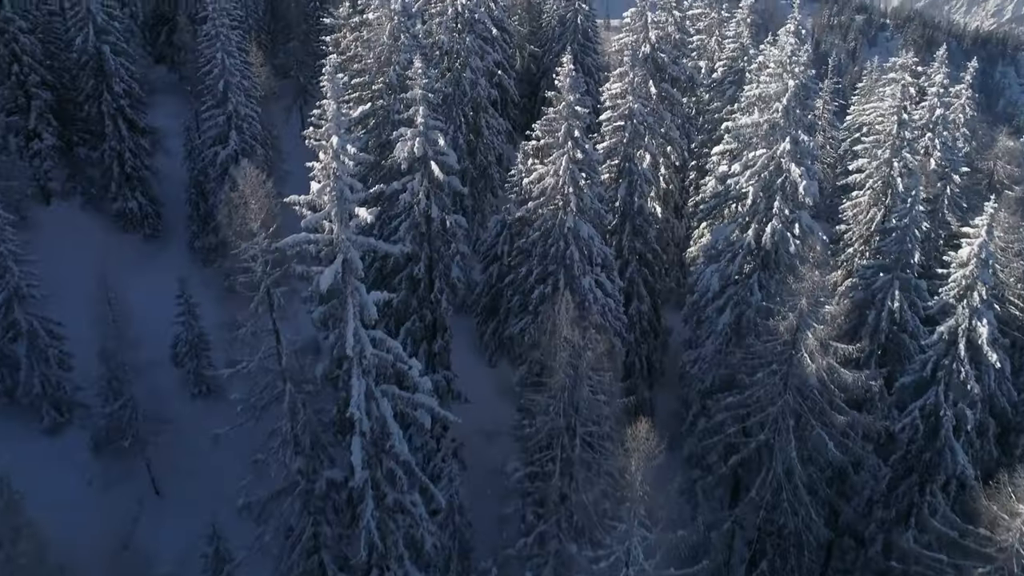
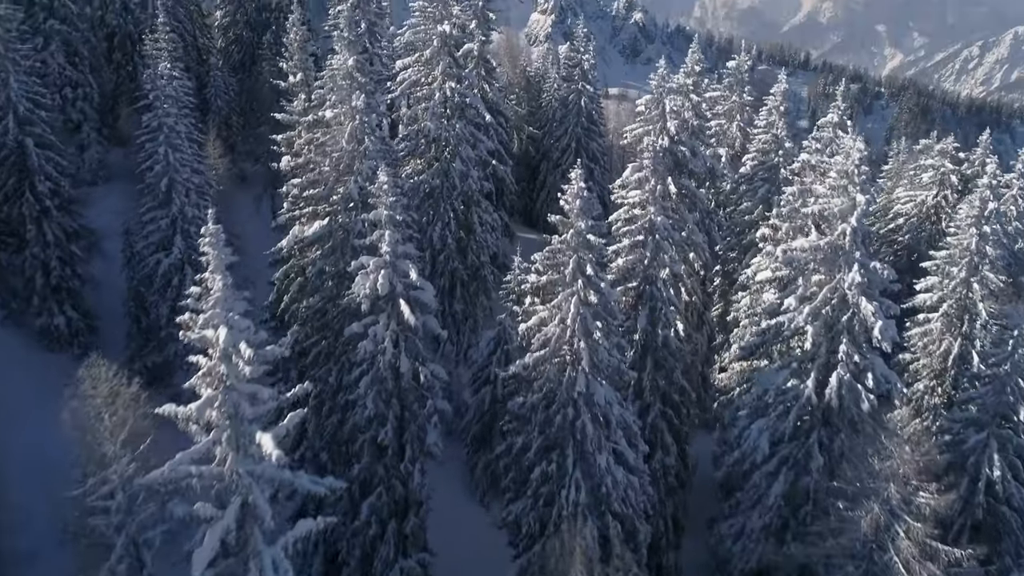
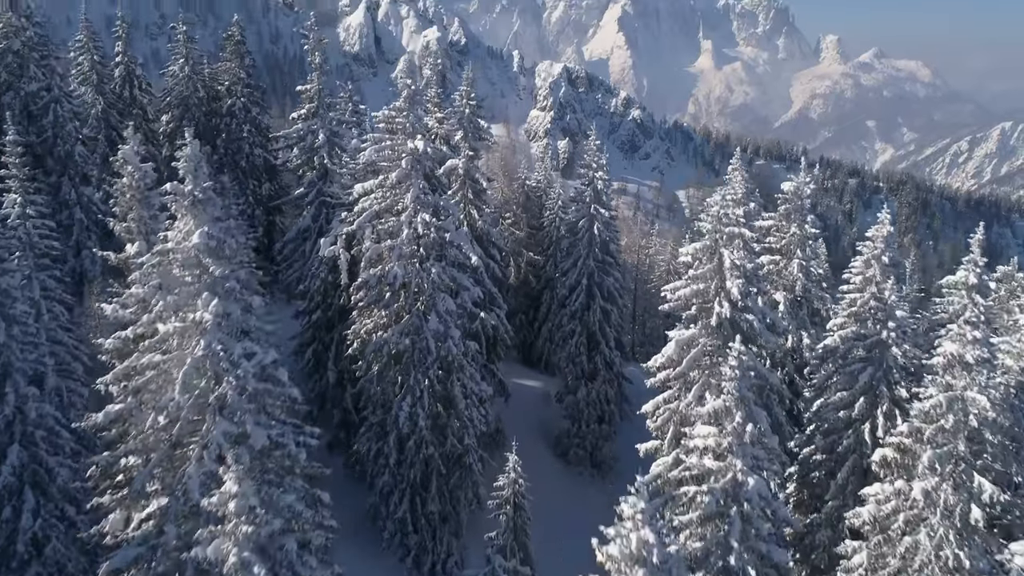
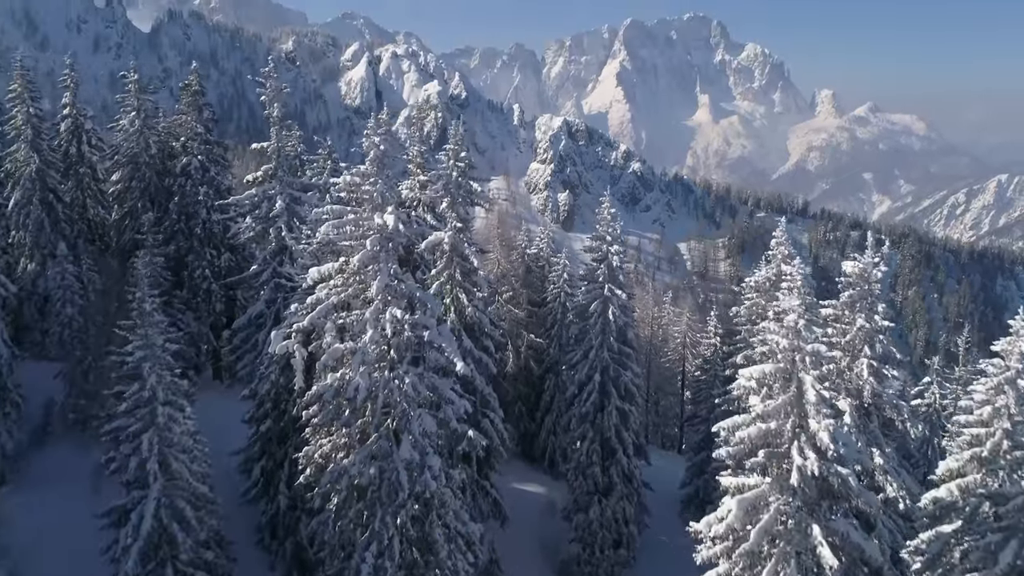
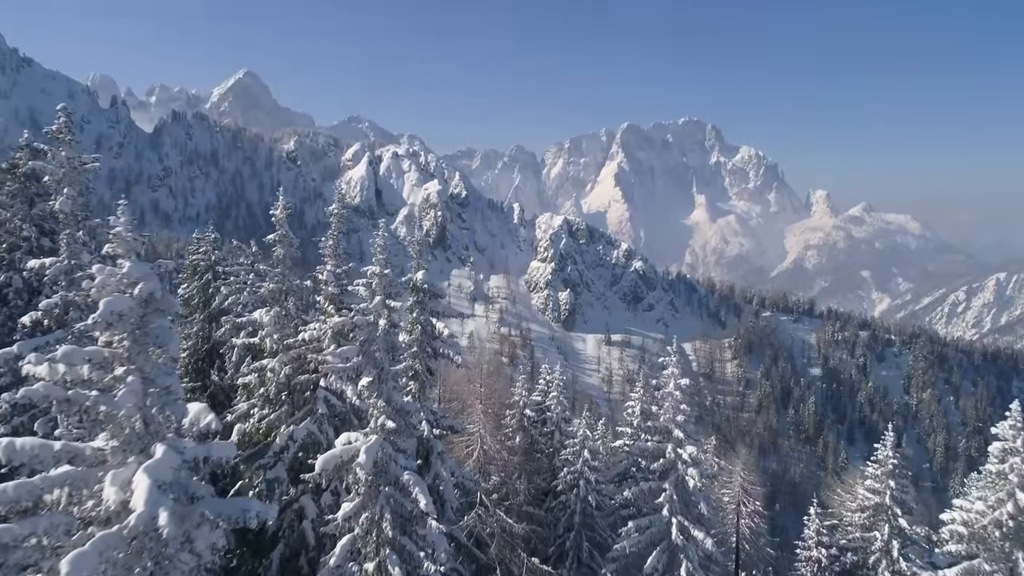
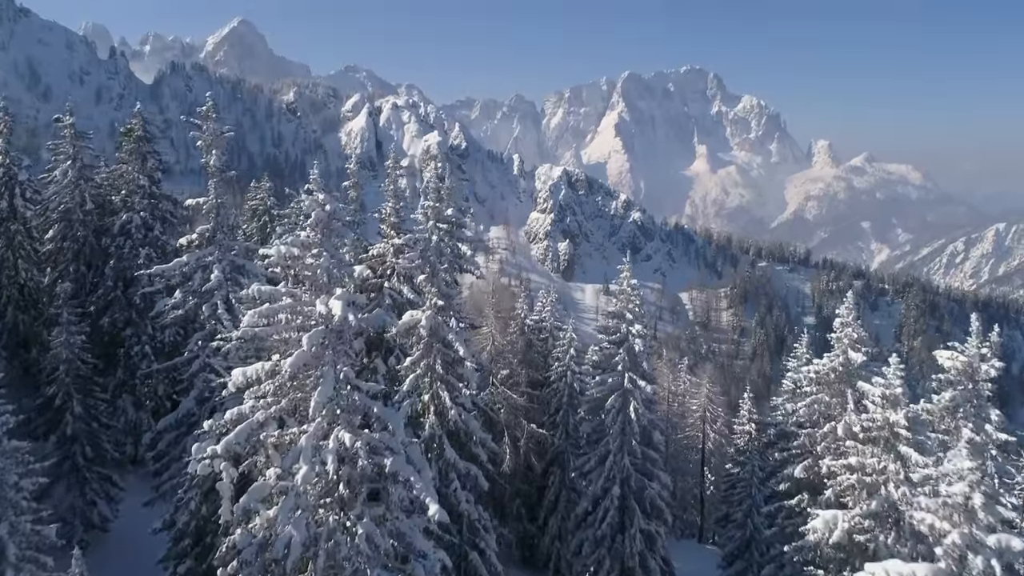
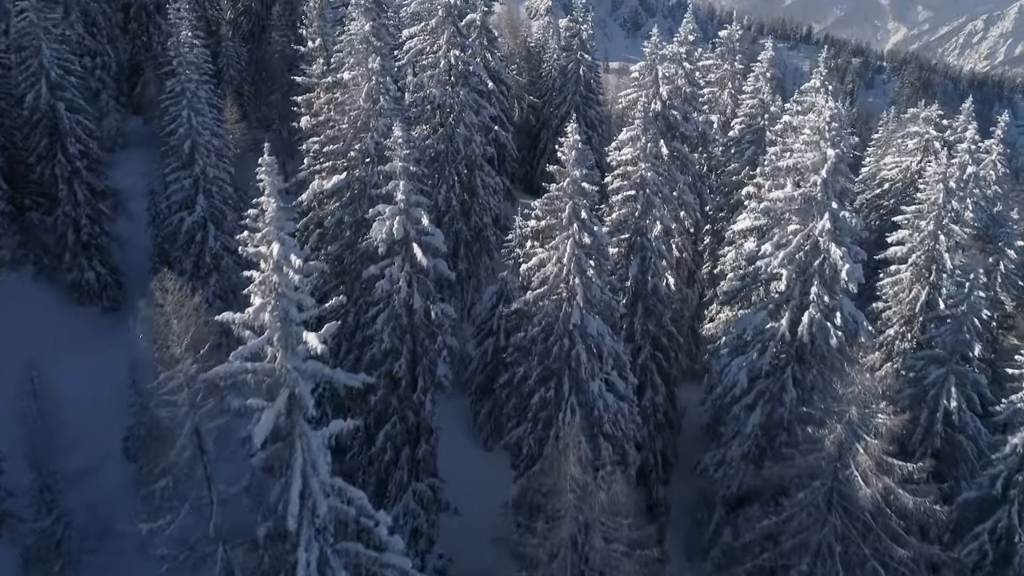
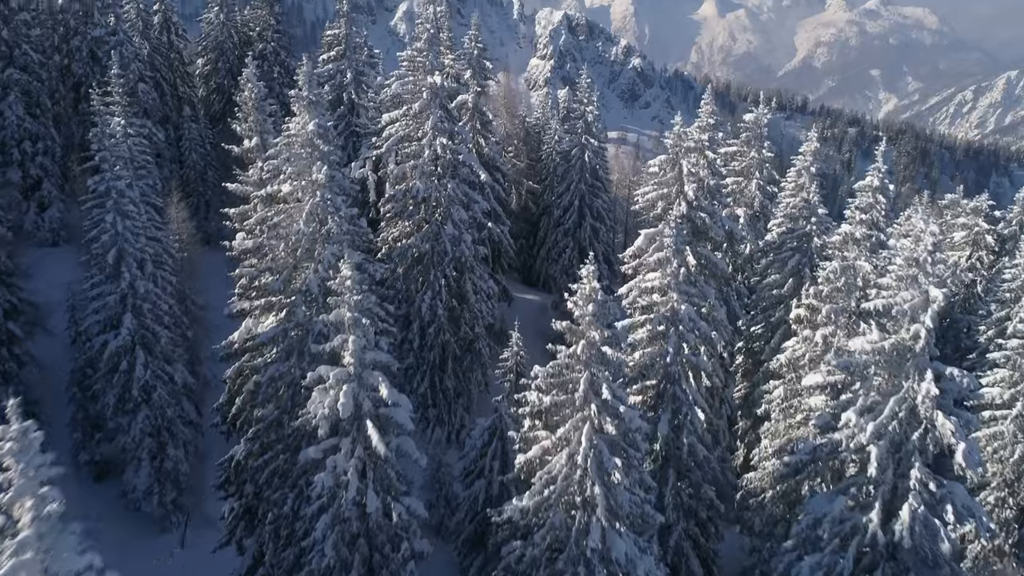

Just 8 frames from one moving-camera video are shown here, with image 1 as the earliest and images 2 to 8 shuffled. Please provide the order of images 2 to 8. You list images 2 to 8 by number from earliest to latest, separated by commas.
7, 2, 8, 3, 4, 6, 5
